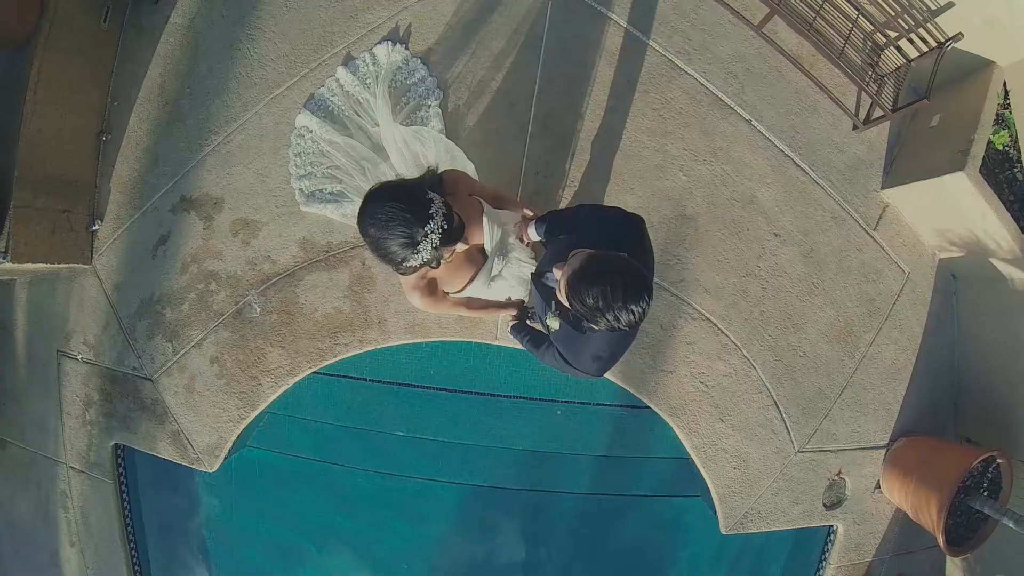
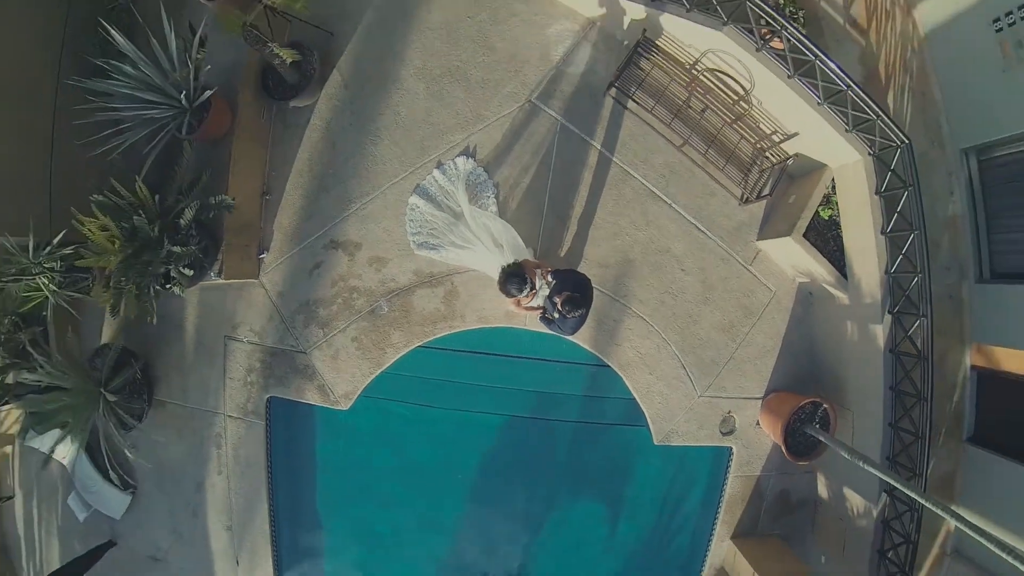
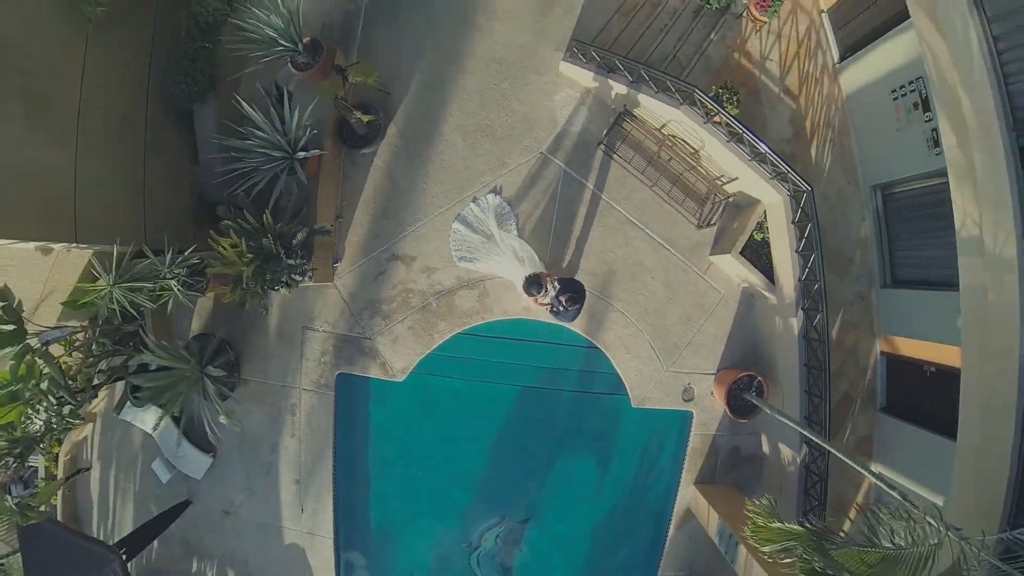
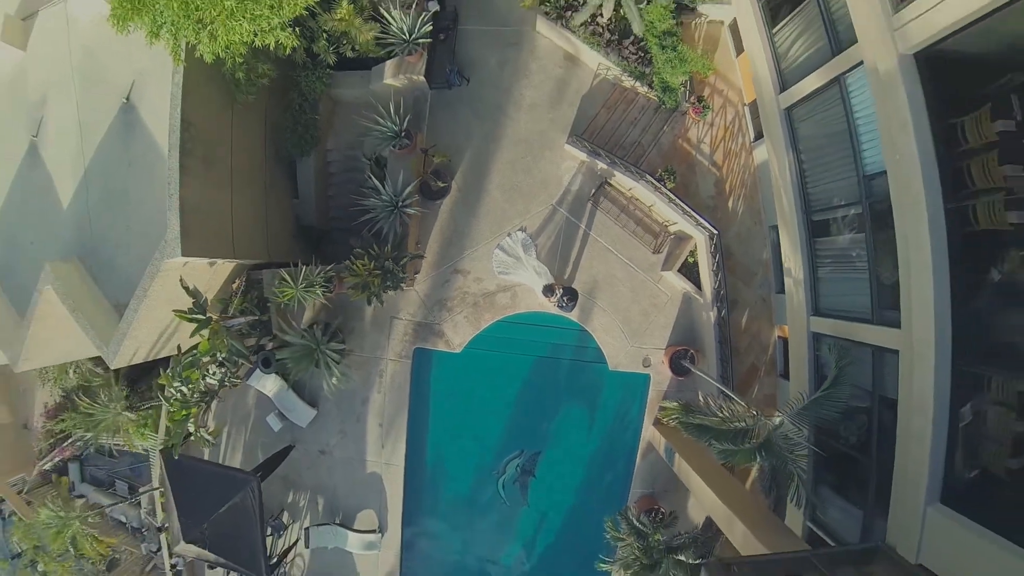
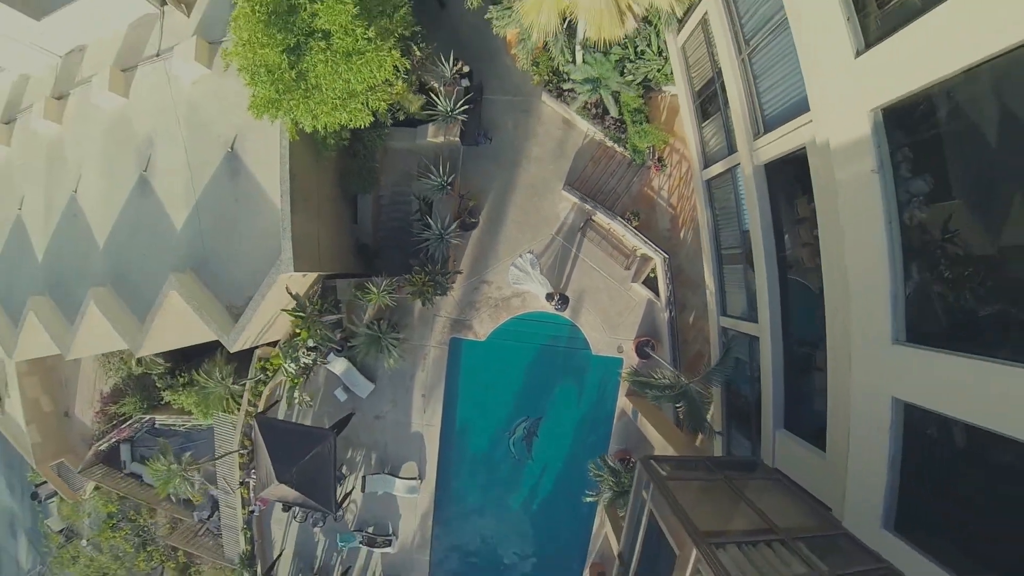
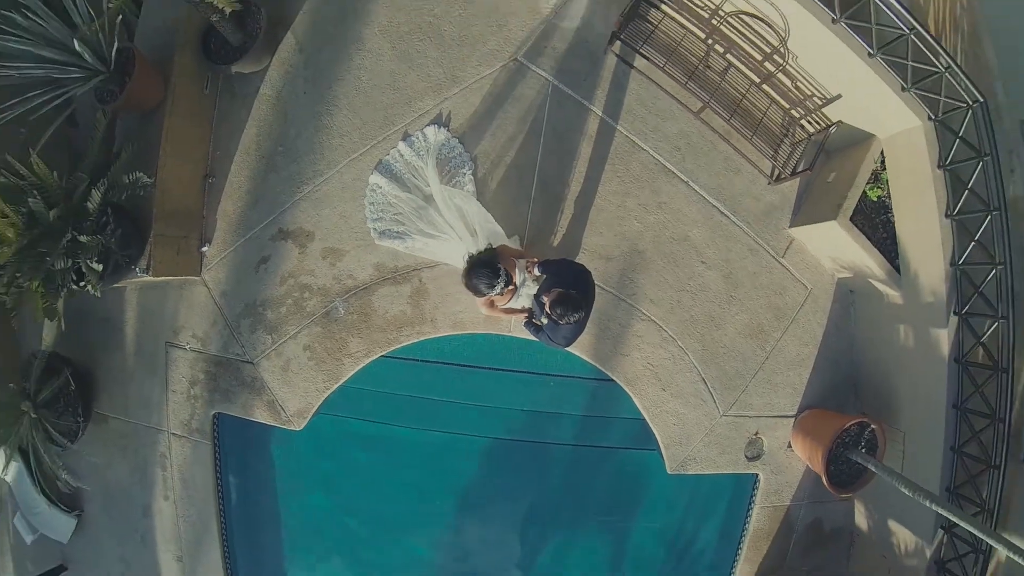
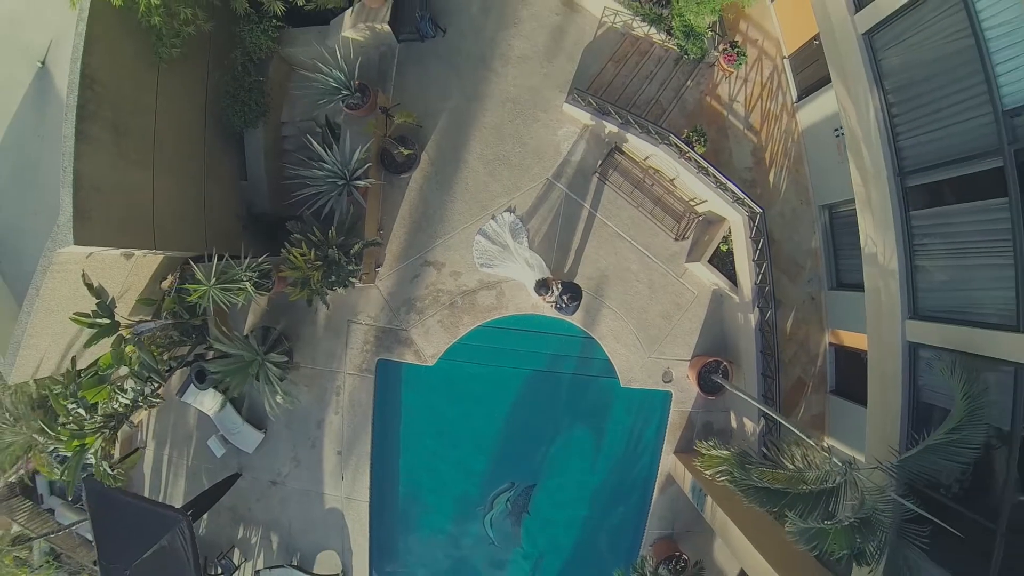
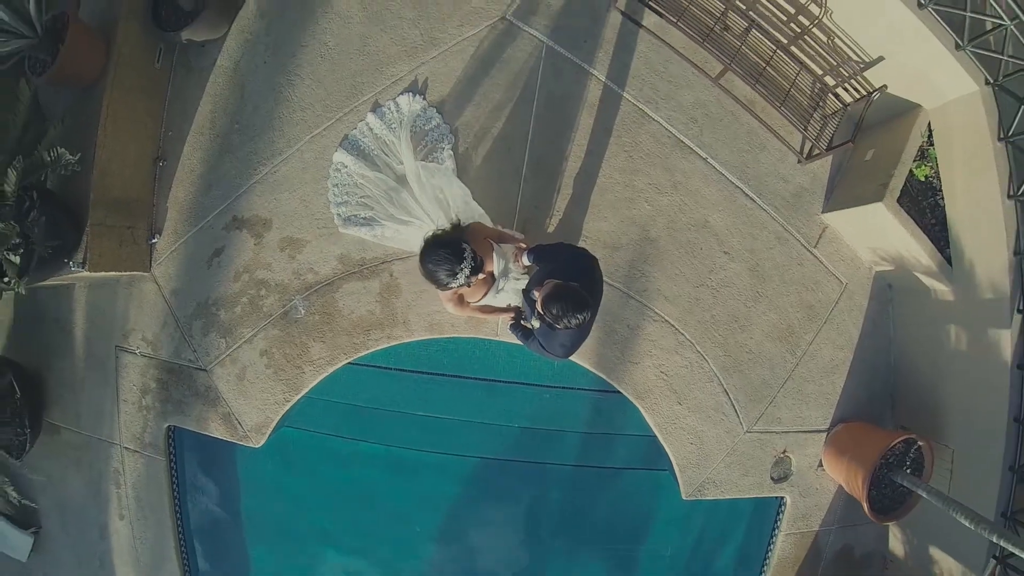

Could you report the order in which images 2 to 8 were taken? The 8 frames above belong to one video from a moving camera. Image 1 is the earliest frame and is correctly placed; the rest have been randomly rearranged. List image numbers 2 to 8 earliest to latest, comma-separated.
8, 6, 2, 3, 7, 4, 5
